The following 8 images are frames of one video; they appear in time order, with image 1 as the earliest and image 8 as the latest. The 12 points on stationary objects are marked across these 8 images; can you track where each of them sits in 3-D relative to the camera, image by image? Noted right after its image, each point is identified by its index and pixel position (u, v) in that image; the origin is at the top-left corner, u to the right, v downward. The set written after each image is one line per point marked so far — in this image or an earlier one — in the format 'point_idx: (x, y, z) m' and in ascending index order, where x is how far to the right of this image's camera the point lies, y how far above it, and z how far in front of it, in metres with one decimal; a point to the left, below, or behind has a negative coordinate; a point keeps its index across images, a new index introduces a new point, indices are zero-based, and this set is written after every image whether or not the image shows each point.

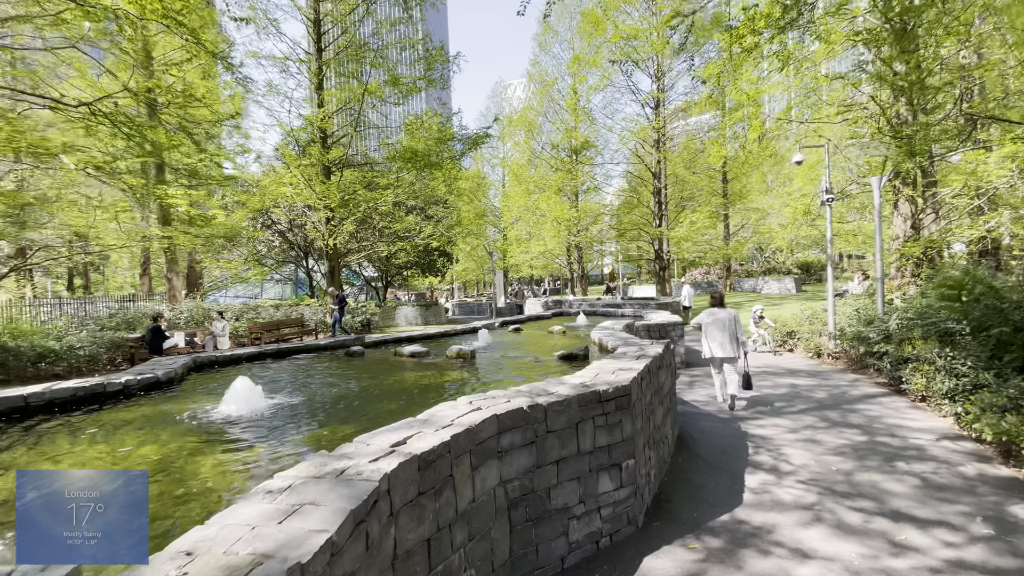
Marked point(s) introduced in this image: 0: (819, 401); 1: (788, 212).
0: (+3.4, -1.3, +5.4) m
1: (+7.8, +2.2, +13.5) m
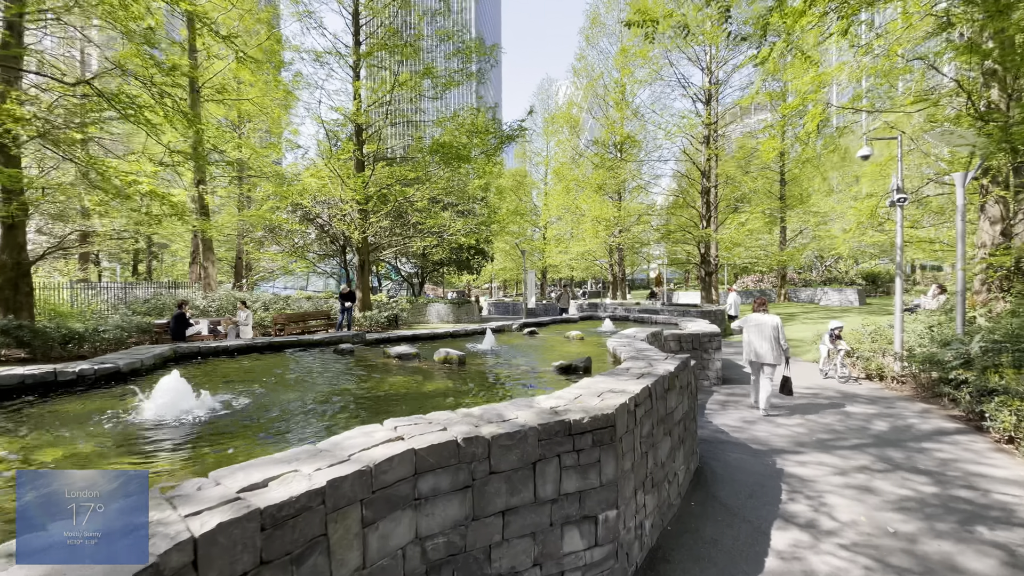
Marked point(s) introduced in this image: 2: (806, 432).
0: (+3.4, -1.4, +4.5) m
1: (+8.7, +1.9, +12.3) m
2: (+2.8, -1.4, +4.5) m
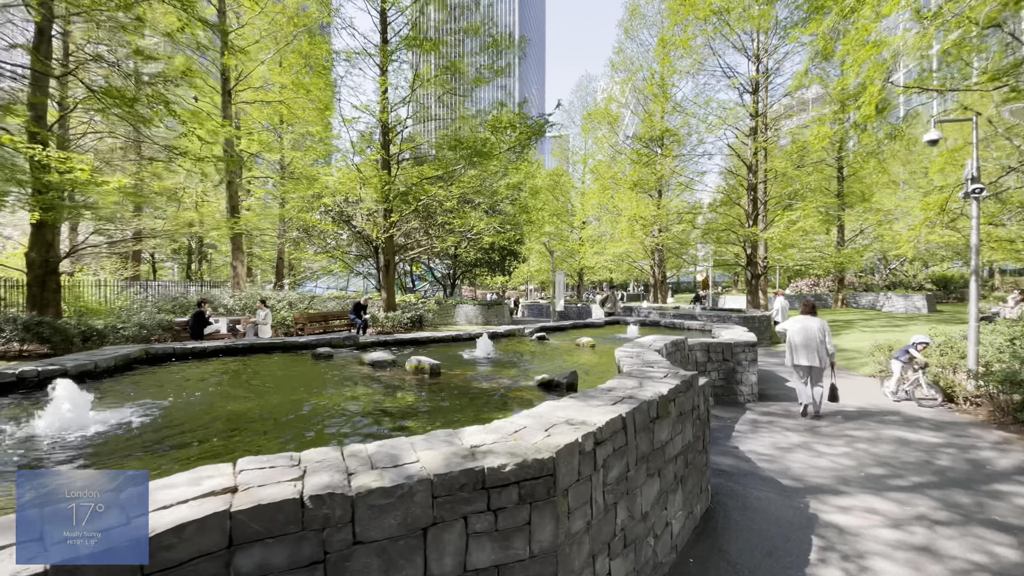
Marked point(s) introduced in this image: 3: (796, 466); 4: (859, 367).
0: (+3.3, -1.4, +3.7) m
1: (+9.3, +1.8, +10.9) m
2: (+2.7, -1.4, +3.8) m
3: (+2.3, -1.4, +3.8) m
4: (+6.0, -1.4, +8.3) m
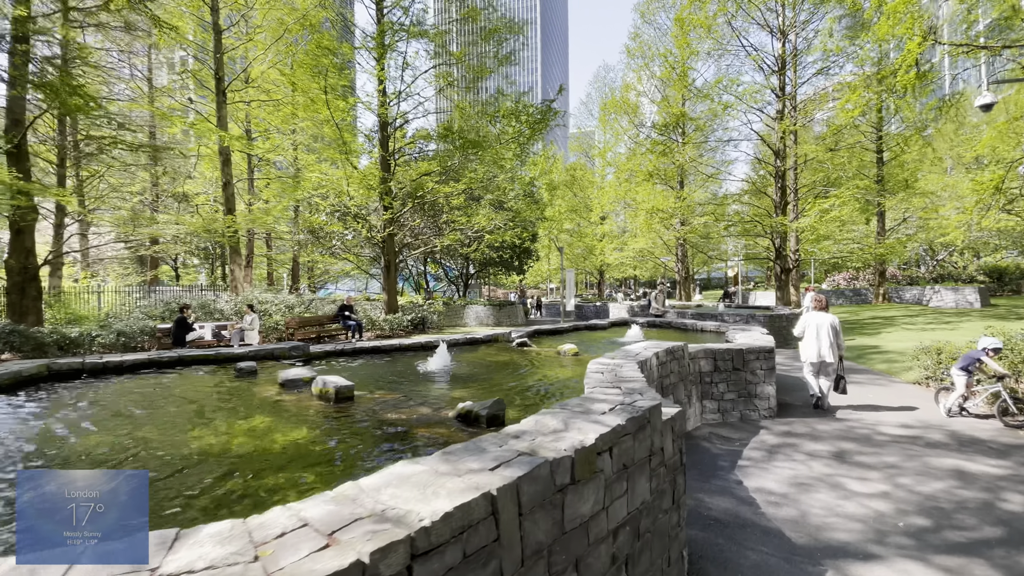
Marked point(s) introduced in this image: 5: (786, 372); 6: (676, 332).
0: (+2.9, -1.4, +2.8) m
1: (+9.3, +1.9, +9.7) m
2: (+2.3, -1.4, +2.9) m
3: (+1.9, -1.4, +3.0) m
4: (+5.9, -1.3, +7.3) m
5: (+4.3, -1.3, +7.6) m
6: (+3.0, -0.8, +8.8) m
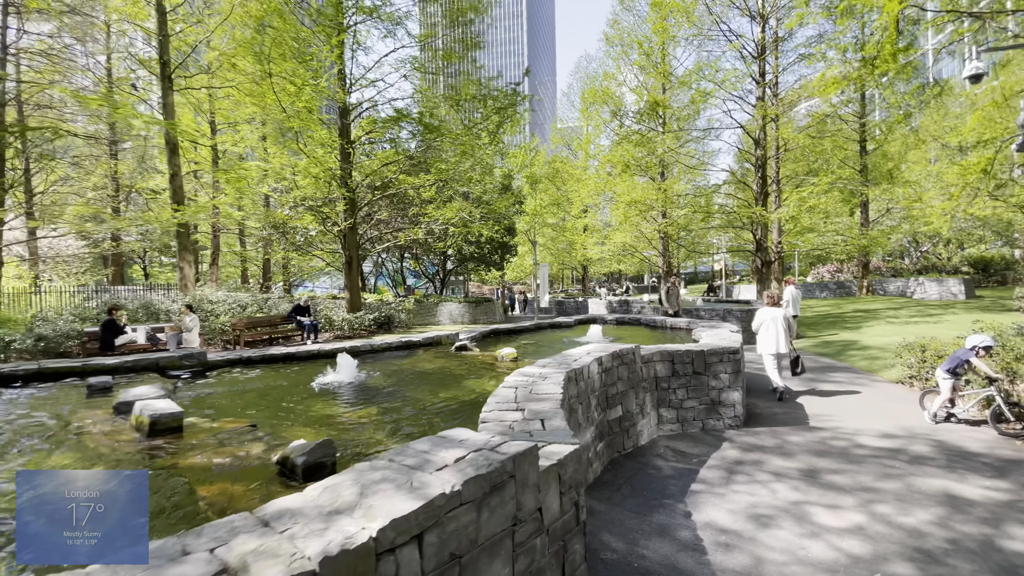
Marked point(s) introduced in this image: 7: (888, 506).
0: (+2.4, -1.3, +2.3) m
1: (+8.6, +2.1, +9.3) m
2: (+1.7, -1.3, +2.4) m
3: (+1.3, -1.4, +2.5) m
4: (+5.3, -1.2, +6.8) m
5: (+3.7, -1.2, +7.1) m
6: (+2.3, -0.7, +8.3) m
7: (+2.3, -1.3, +2.9) m
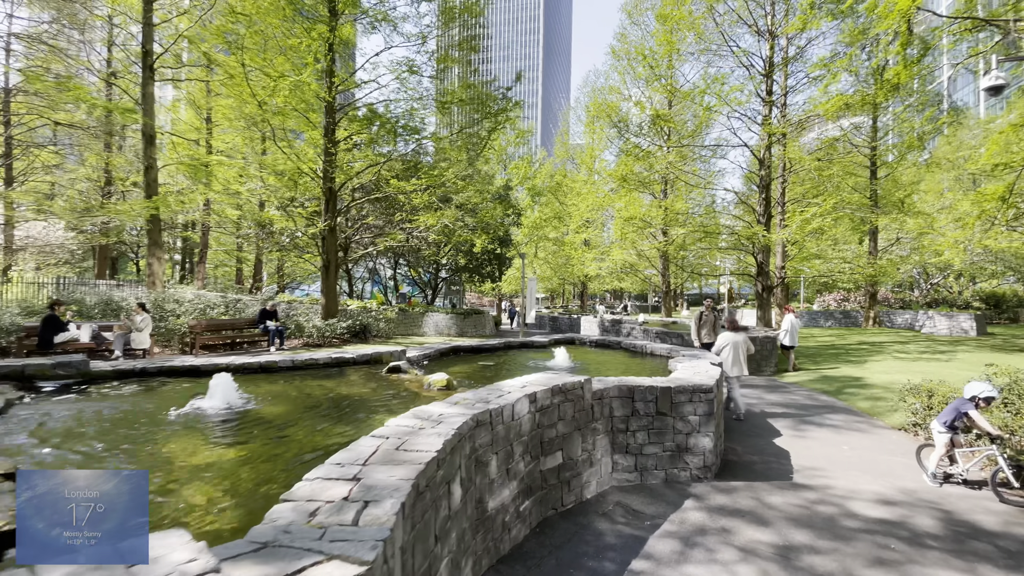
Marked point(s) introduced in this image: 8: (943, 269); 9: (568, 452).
0: (+1.8, -1.5, +1.6) m
1: (+8.2, +1.4, +8.6) m
2: (+1.2, -1.5, +1.7) m
3: (+0.8, -1.5, +1.8) m
4: (+4.8, -1.6, +6.1) m
5: (+3.1, -1.6, +6.4) m
6: (+1.8, -1.1, +7.6) m
7: (+1.7, -1.5, +2.3) m
8: (+17.6, +0.7, +19.7) m
9: (+0.4, -1.1, +3.2) m
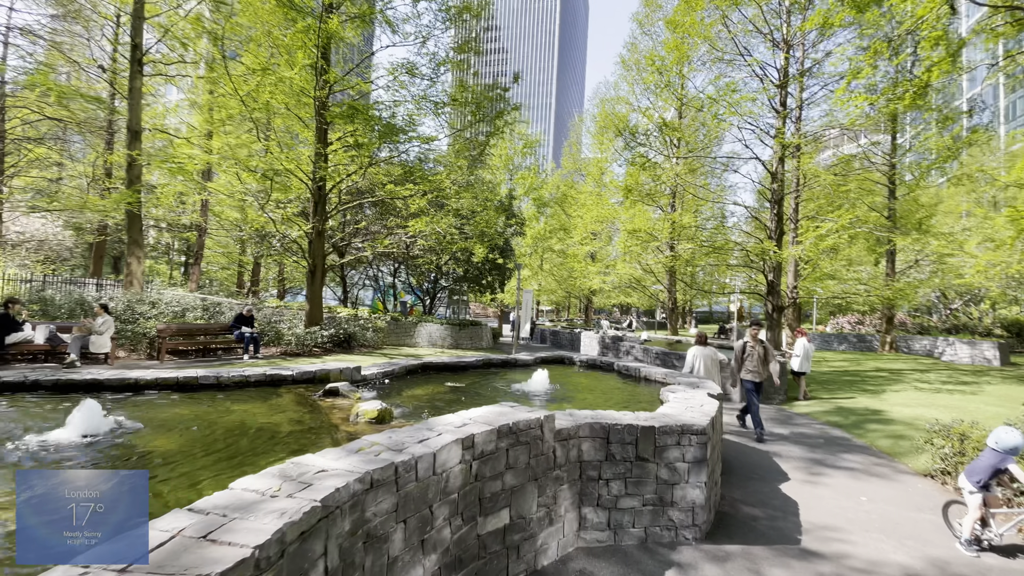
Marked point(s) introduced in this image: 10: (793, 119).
0: (+1.4, -1.6, +1.0) m
1: (+8.1, +1.0, +7.9) m
2: (+0.8, -1.5, +1.1) m
3: (+0.4, -1.5, +1.2) m
4: (+4.5, -1.9, +5.4) m
5: (+2.9, -1.8, +5.7) m
6: (+1.6, -1.3, +7.0) m
7: (+1.4, -1.6, +1.6) m
8: (+17.6, -0.3, +18.8) m
9: (0.0, -1.2, +2.5) m
10: (+8.2, +4.9, +14.0) m
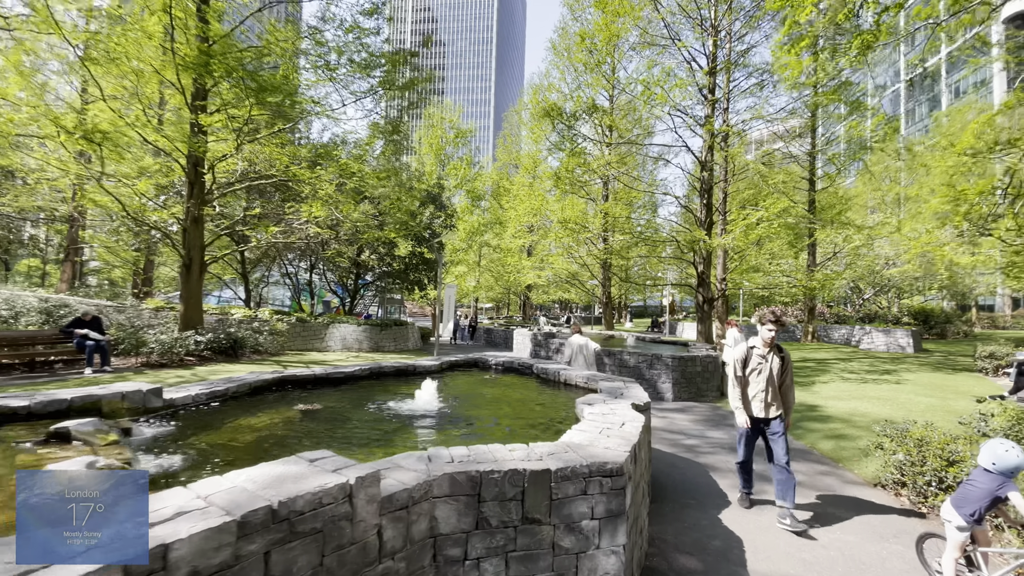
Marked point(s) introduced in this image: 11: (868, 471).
0: (+1.0, -1.5, +0.1) m
1: (+6.7, +1.2, +7.7) m
2: (+0.3, -1.5, +0.1) m
3: (-0.1, -1.5, +0.2) m
4: (+3.4, -1.7, +4.9) m
5: (+1.8, -1.7, +5.0) m
6: (+0.4, -1.2, +6.1) m
7: (+0.8, -1.5, +0.7) m
8: (+14.9, +0.1, +19.7) m
9: (-0.6, -1.1, +1.5) m
10: (+6.1, +5.2, +13.8) m
11: (+3.4, -1.7, +4.6) m
